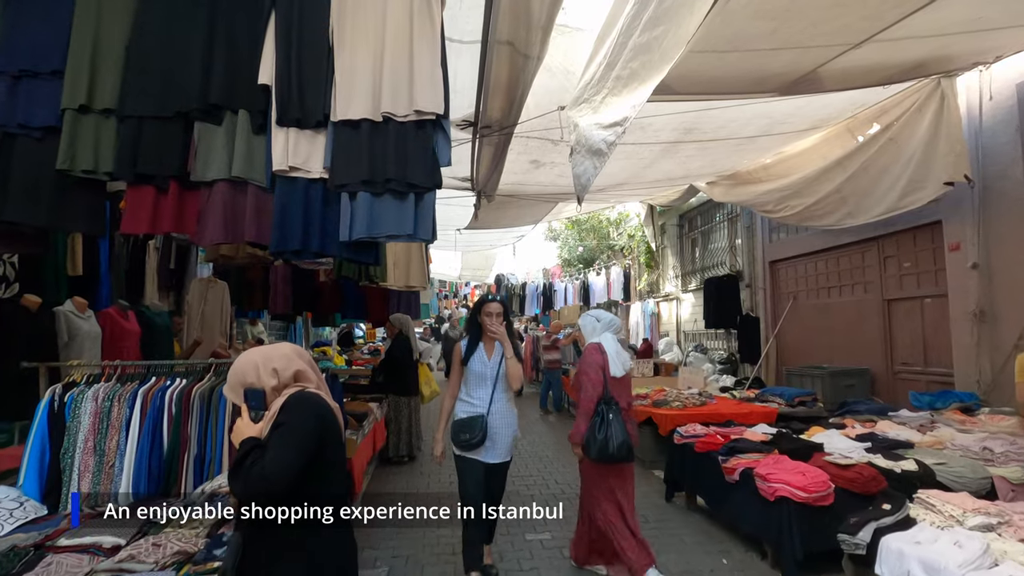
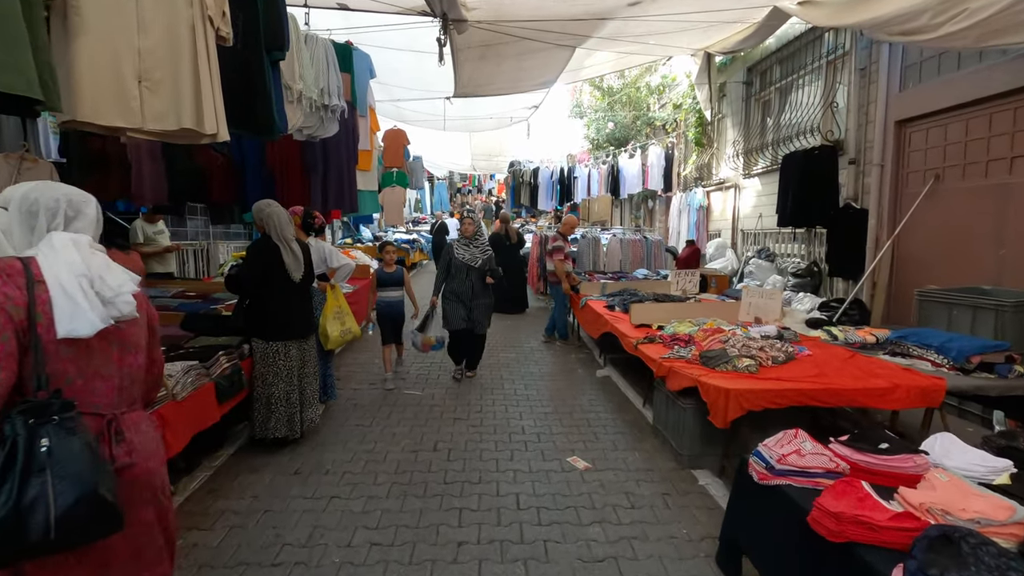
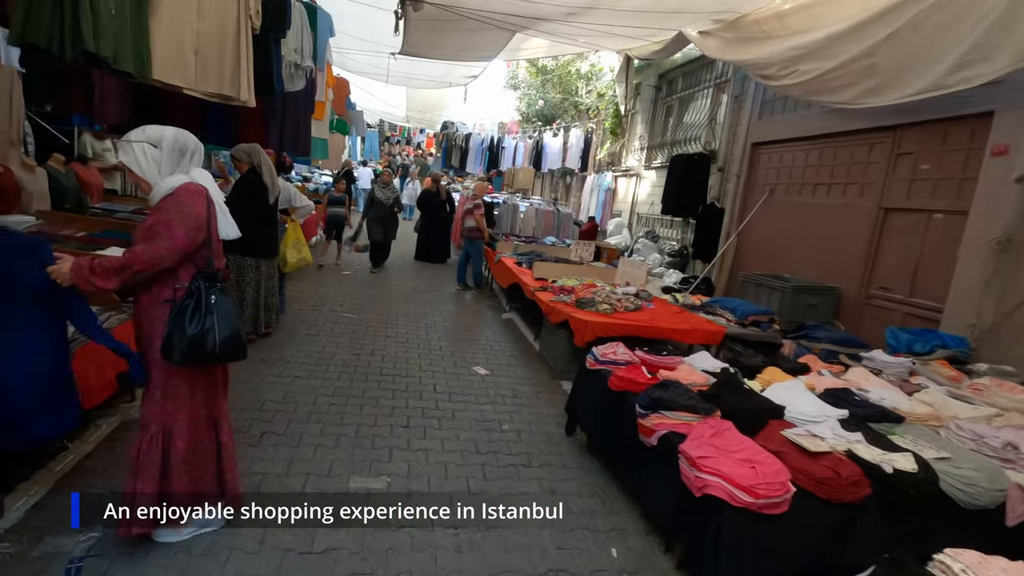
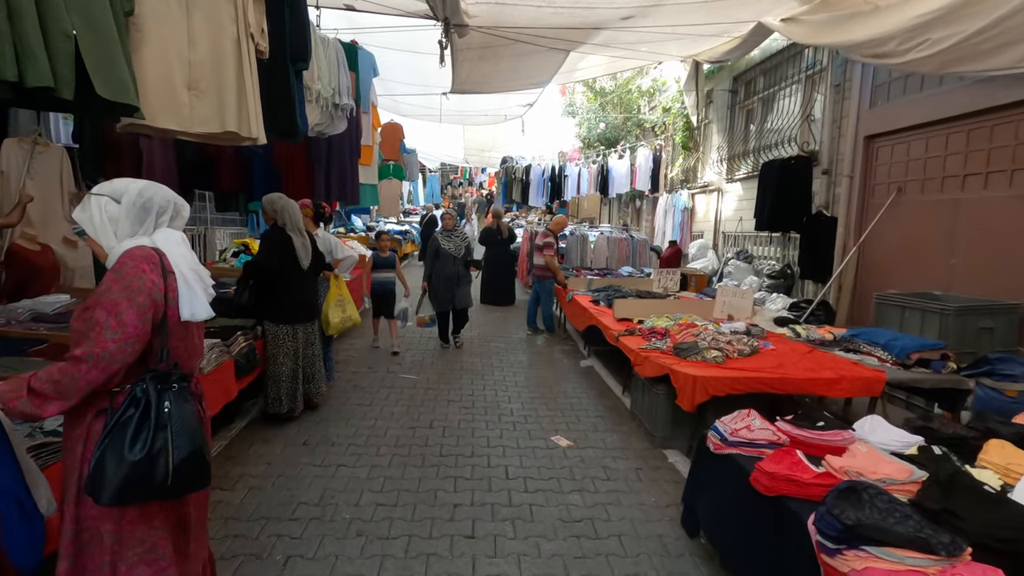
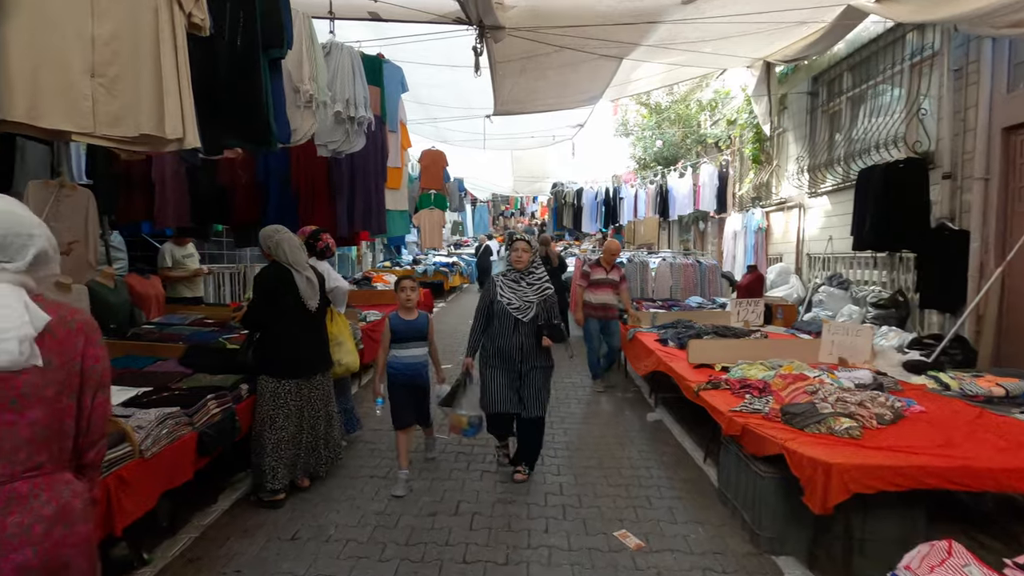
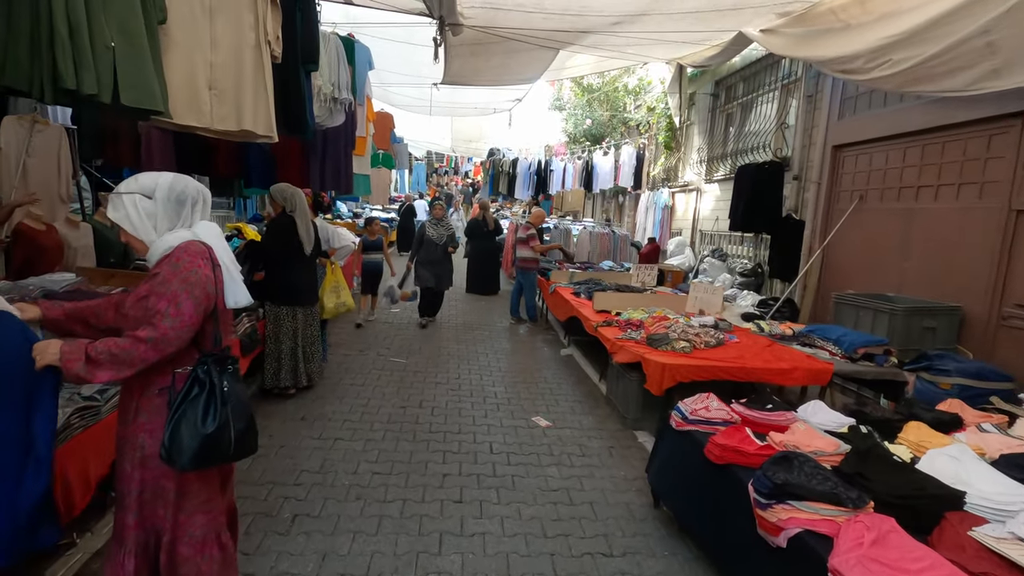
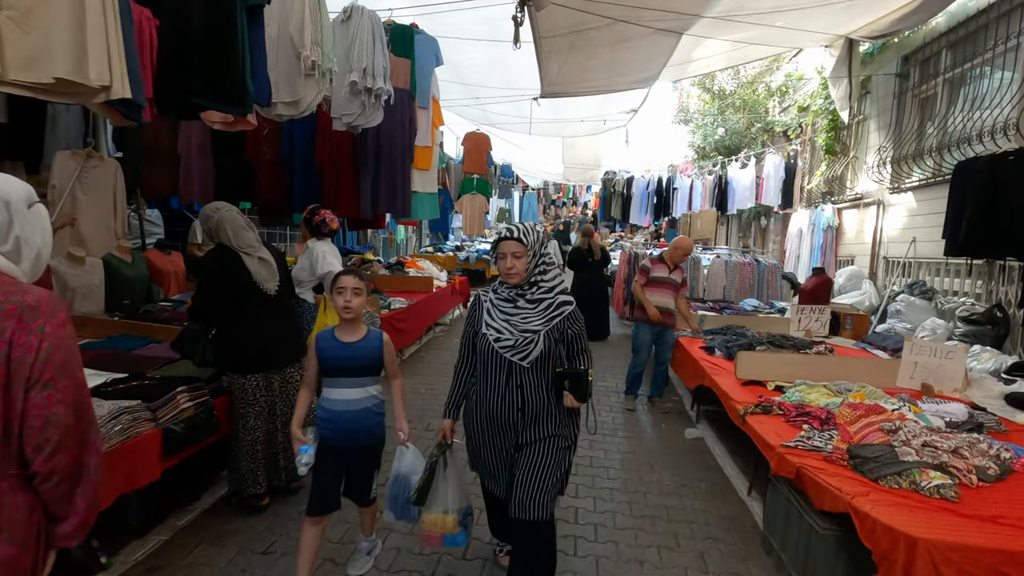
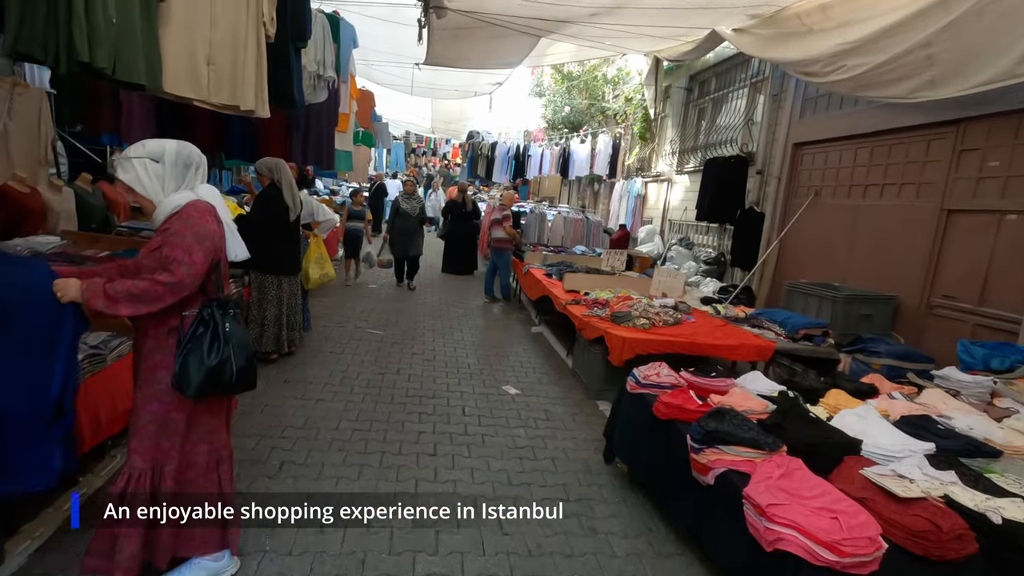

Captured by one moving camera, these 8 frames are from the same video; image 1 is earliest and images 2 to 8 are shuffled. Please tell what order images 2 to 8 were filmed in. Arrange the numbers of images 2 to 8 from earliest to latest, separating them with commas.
3, 8, 6, 4, 2, 5, 7
